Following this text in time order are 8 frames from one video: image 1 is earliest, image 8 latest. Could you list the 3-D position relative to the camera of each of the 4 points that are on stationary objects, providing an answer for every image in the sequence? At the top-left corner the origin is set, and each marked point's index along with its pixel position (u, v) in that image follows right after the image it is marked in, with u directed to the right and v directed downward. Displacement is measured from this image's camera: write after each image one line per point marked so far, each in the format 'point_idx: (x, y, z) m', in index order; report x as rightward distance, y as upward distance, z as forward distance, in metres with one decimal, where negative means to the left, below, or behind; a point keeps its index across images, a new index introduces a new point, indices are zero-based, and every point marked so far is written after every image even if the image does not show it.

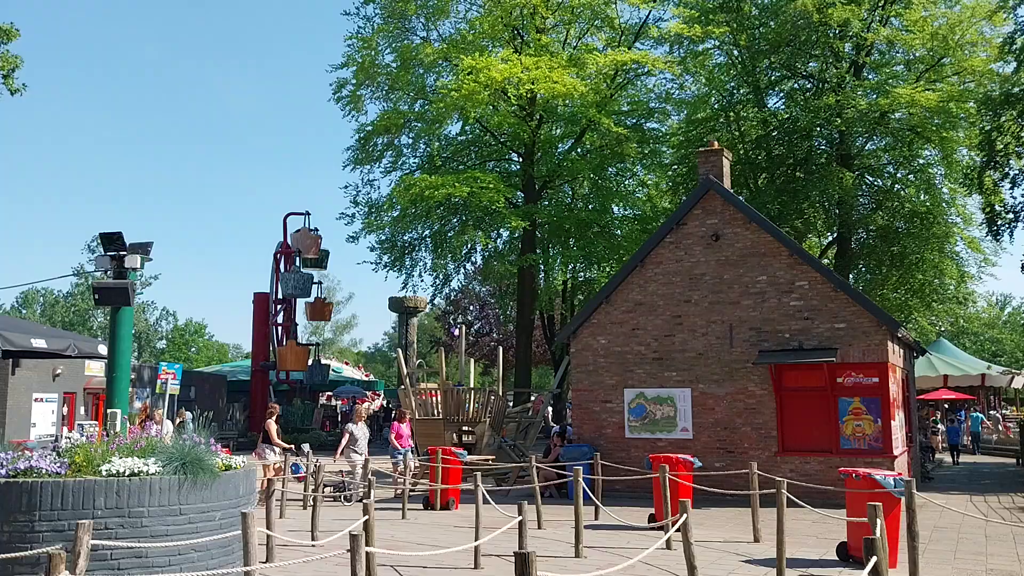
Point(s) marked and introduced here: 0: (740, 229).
0: (+4.6, +1.2, +19.2) m
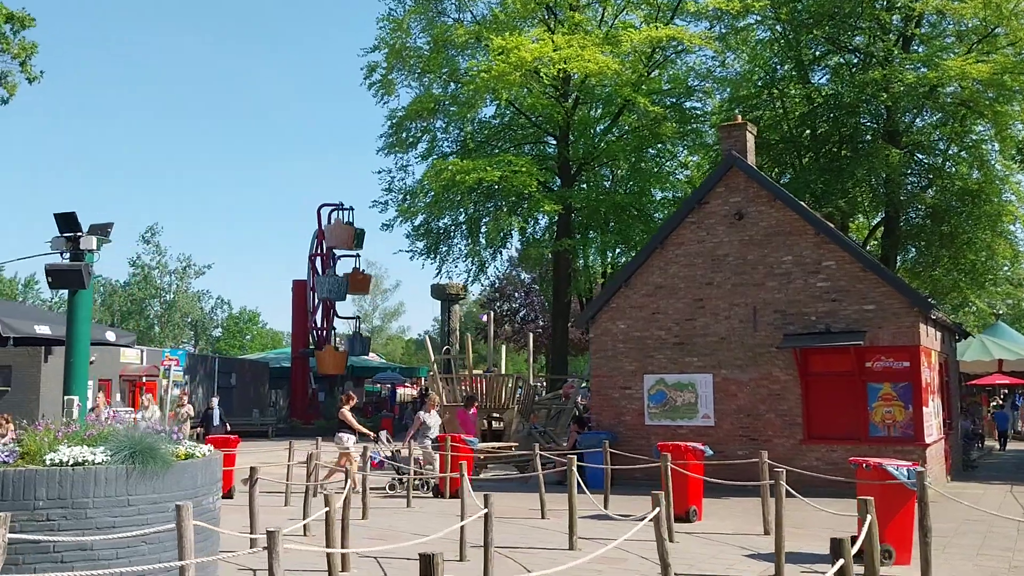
0: (+4.8, +1.6, +18.4) m
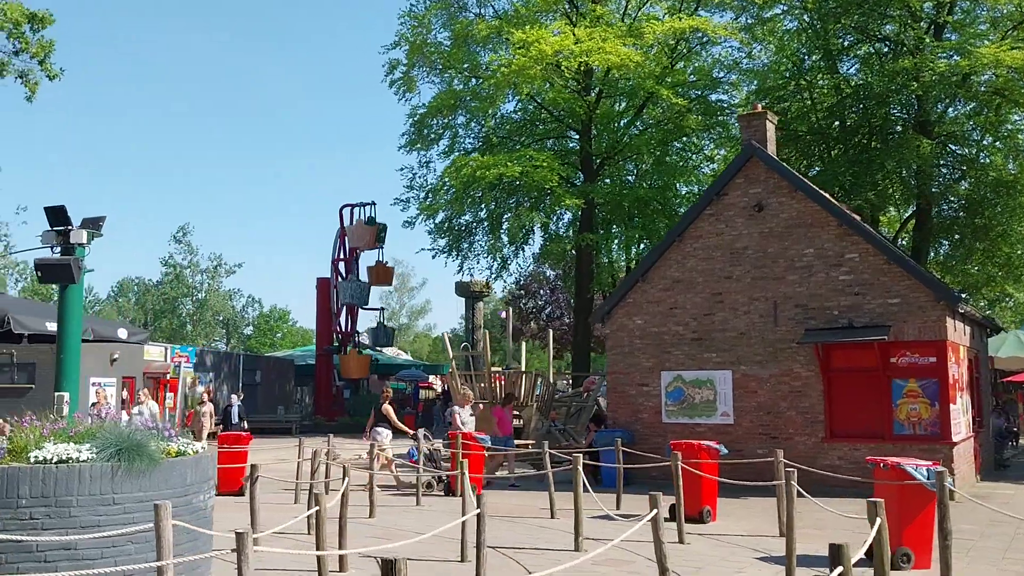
0: (+5.1, +1.7, +17.9) m
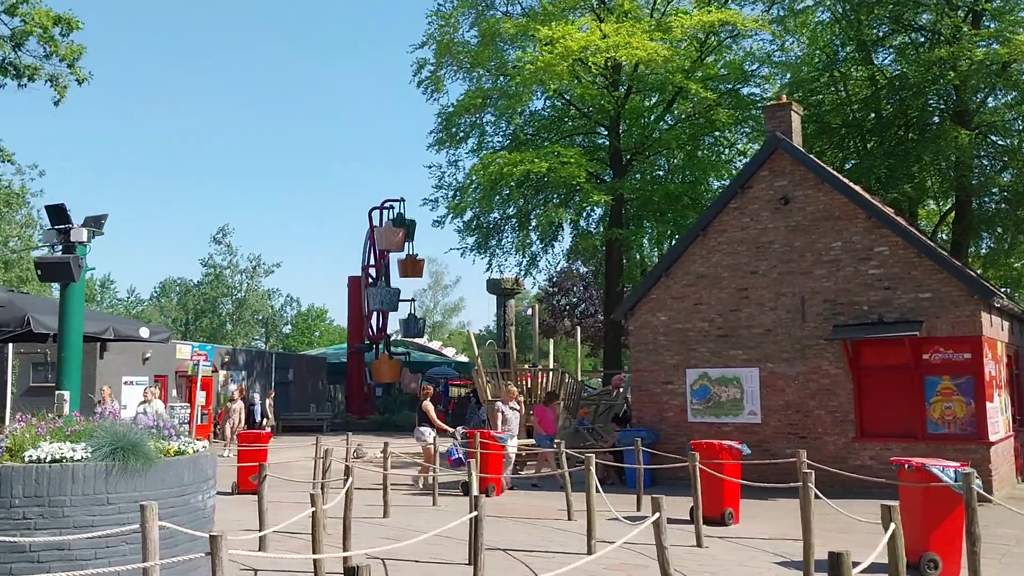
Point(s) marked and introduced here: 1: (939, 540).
0: (+5.5, +1.8, +17.5) m
1: (+4.3, -2.5, +9.6) m
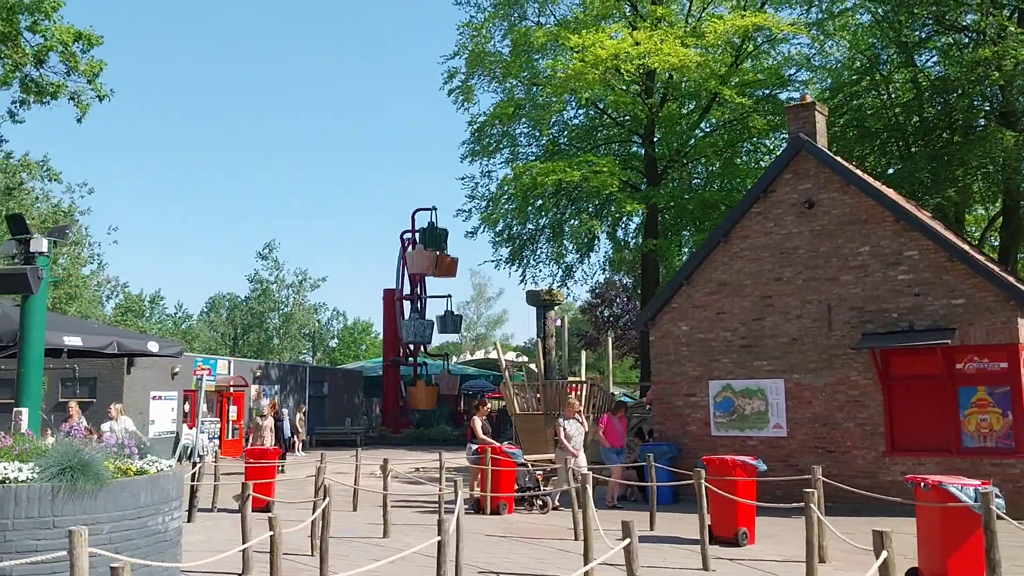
0: (+5.7, +1.7, +16.7) m
1: (+4.1, -2.5, +8.8) m
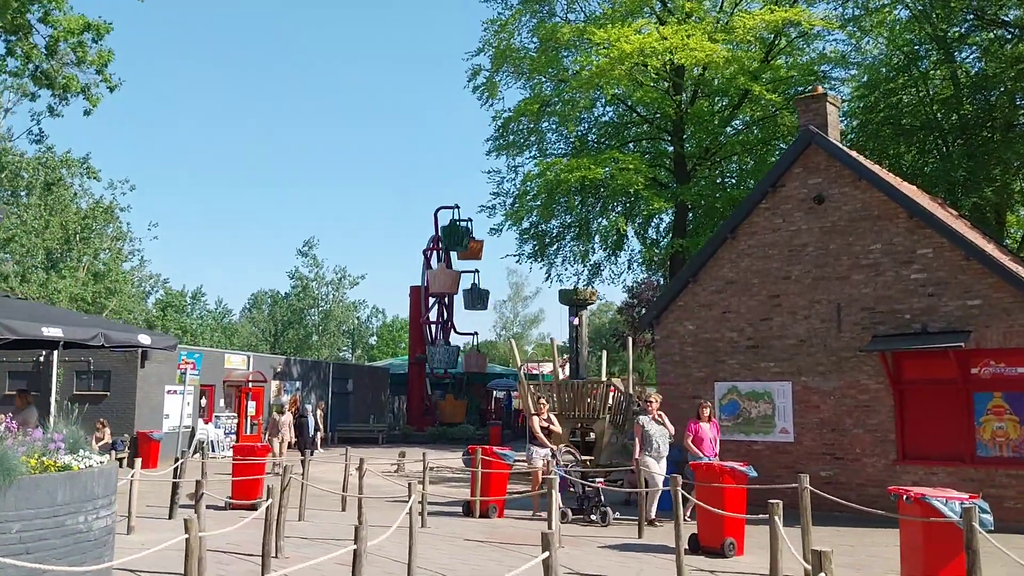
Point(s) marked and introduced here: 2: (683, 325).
0: (+5.6, +1.7, +15.9) m
1: (+3.6, -2.5, +8.1) m
2: (+3.1, -0.7, +17.5) m
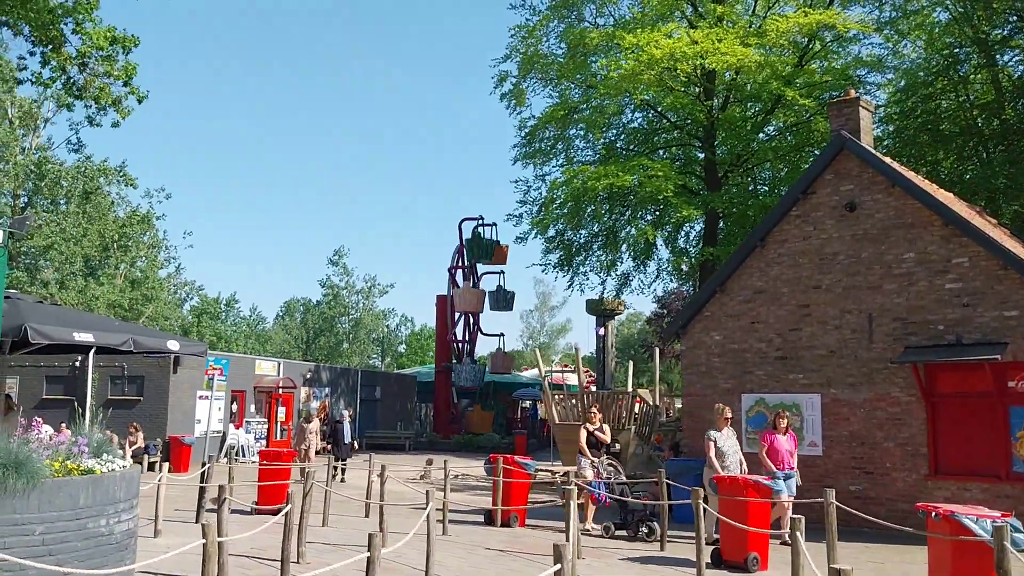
0: (+6.0, +1.5, +15.7) m
1: (+3.8, -2.6, +7.9) m
2: (+3.6, -0.8, +17.4) m
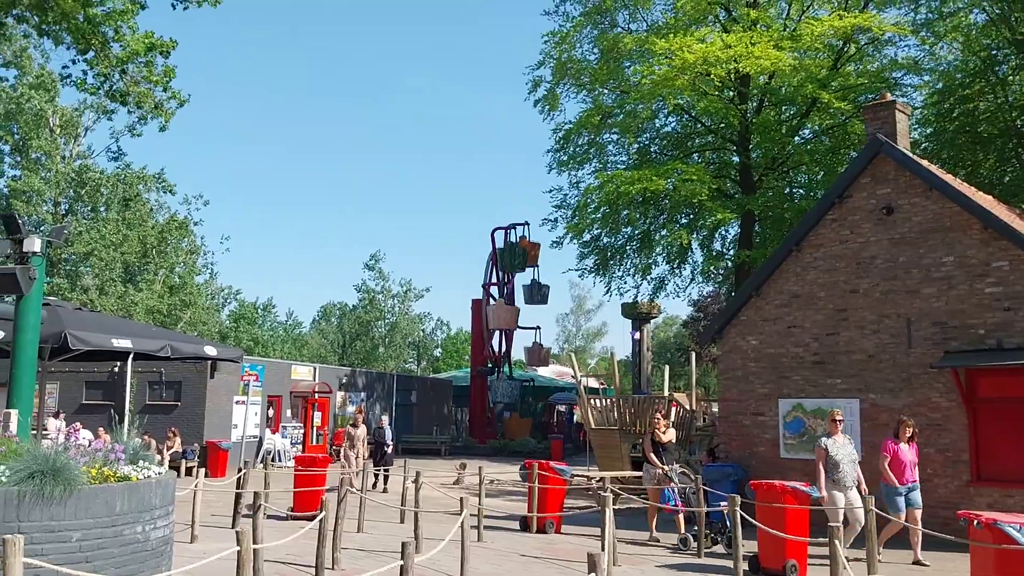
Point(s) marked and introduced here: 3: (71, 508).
0: (+6.6, +1.4, +15.4) m
1: (+4.0, -2.6, +7.7) m
2: (+4.2, -0.9, +17.2) m
3: (-3.4, -1.7, +7.4) m
